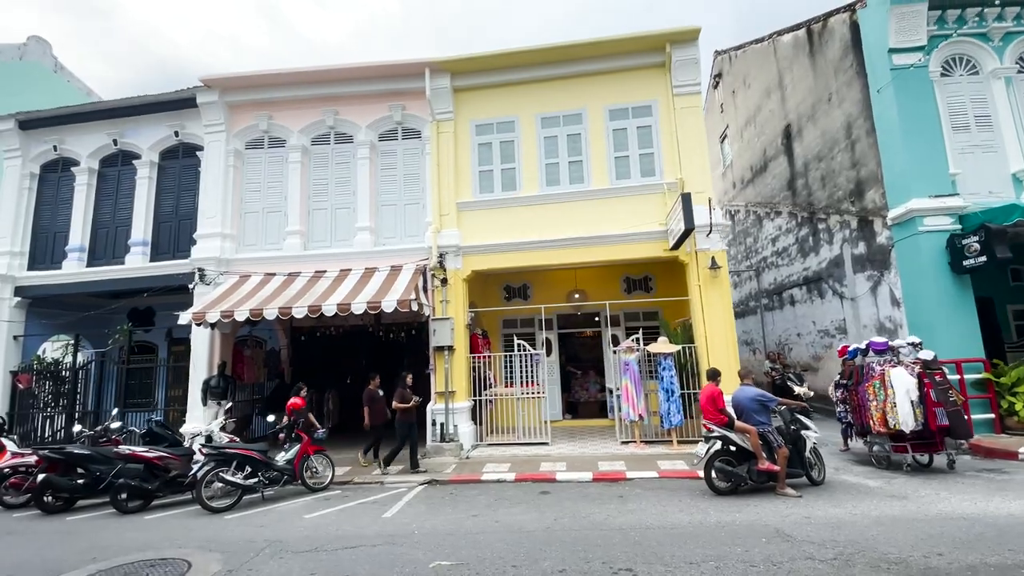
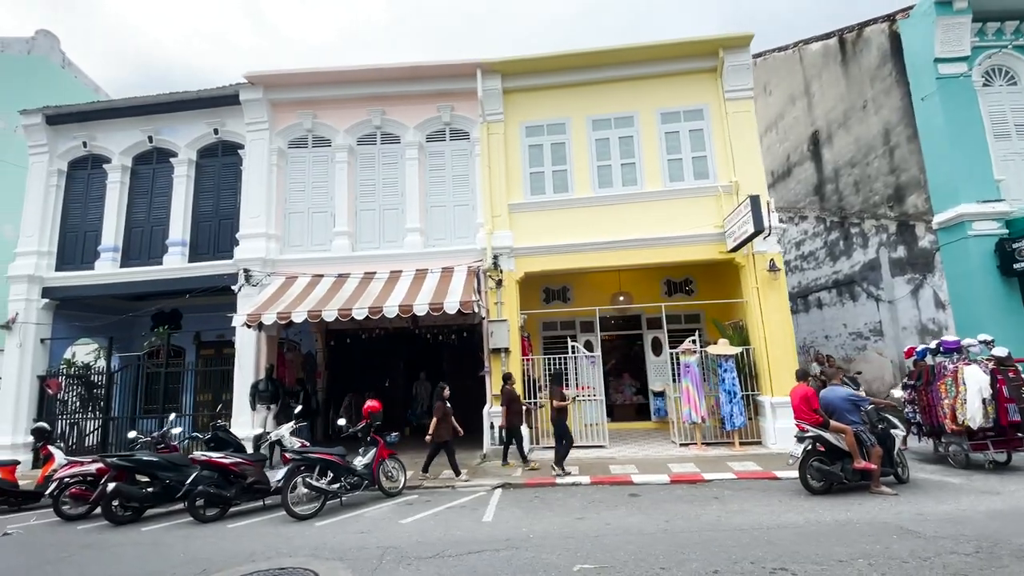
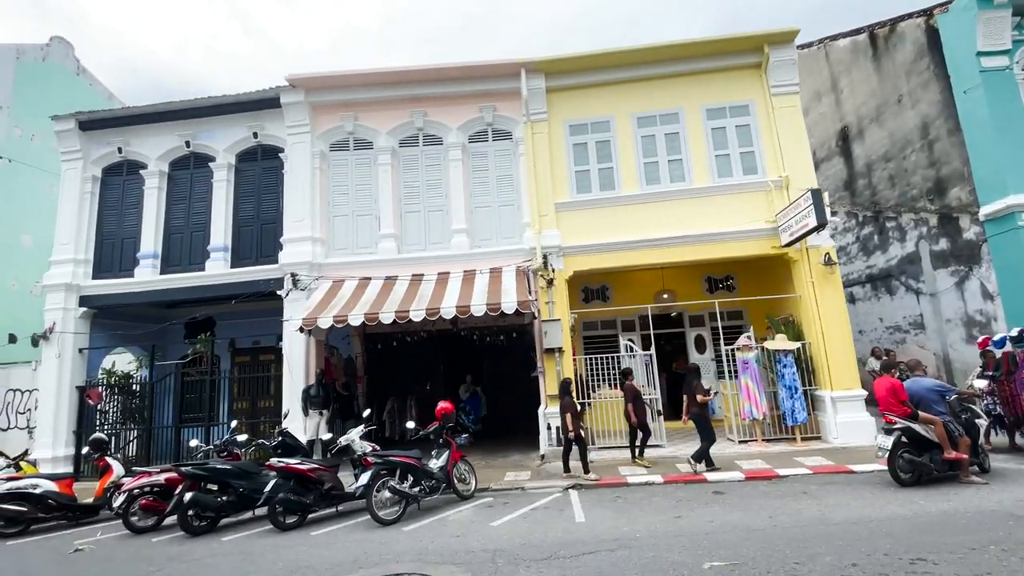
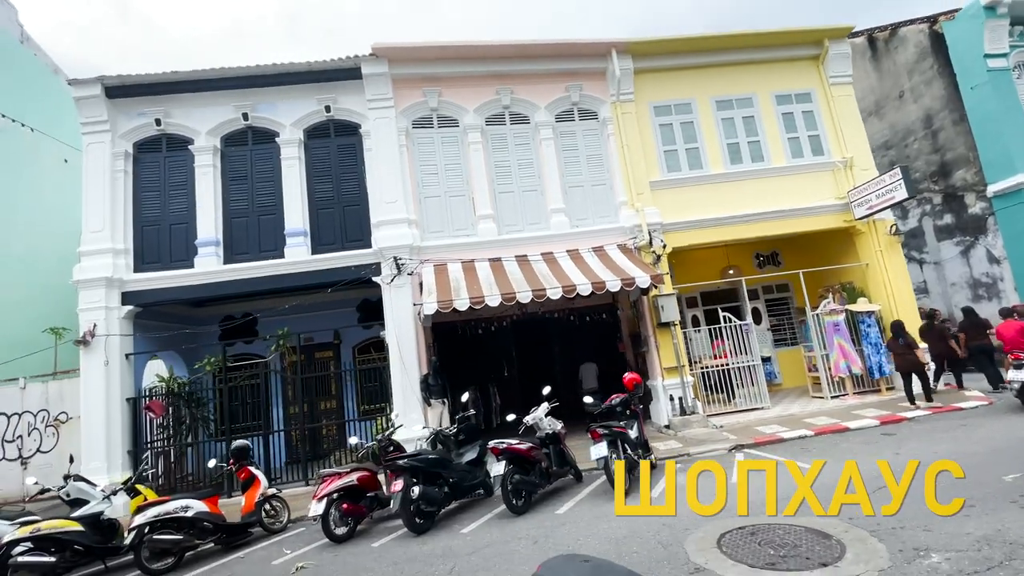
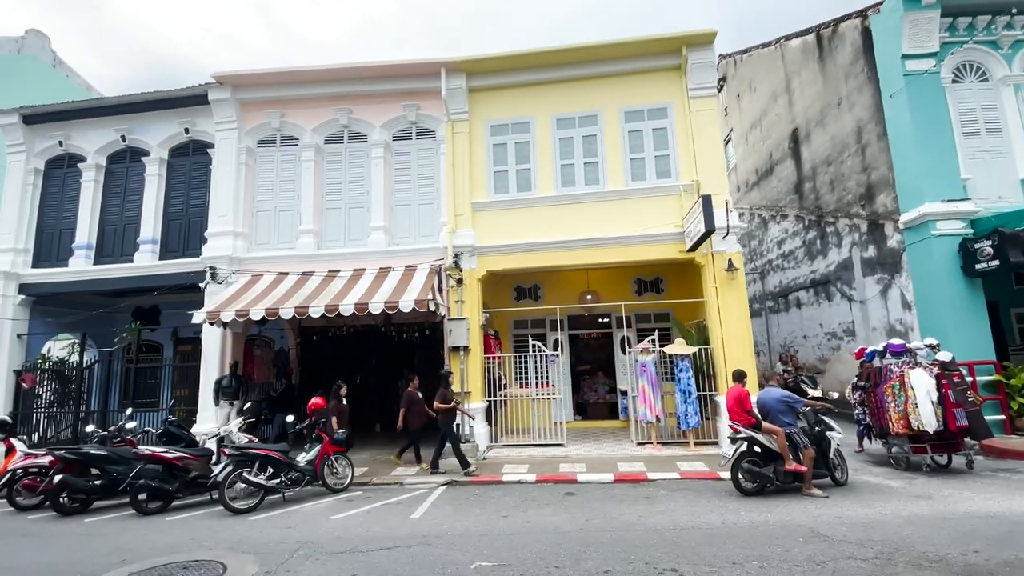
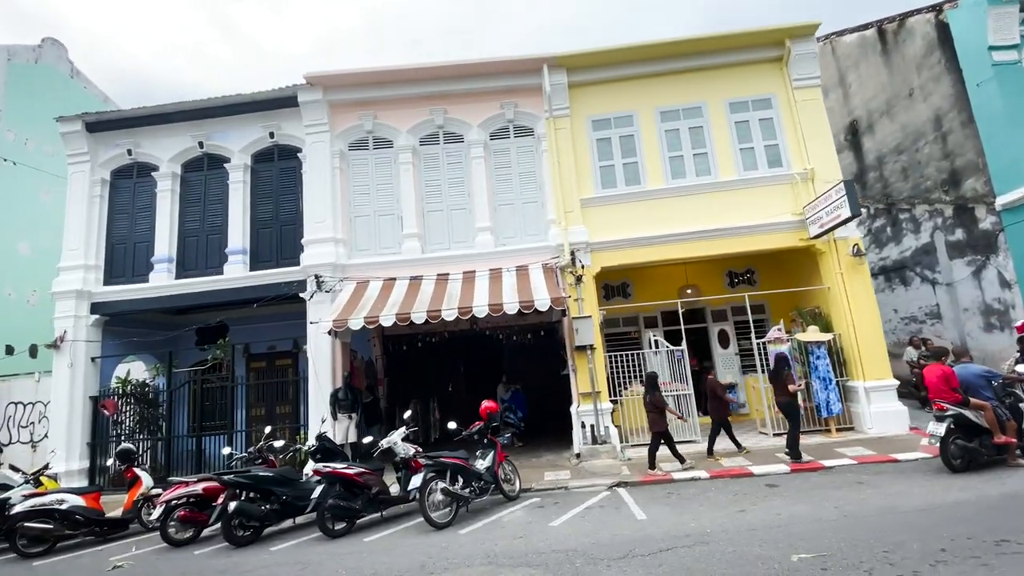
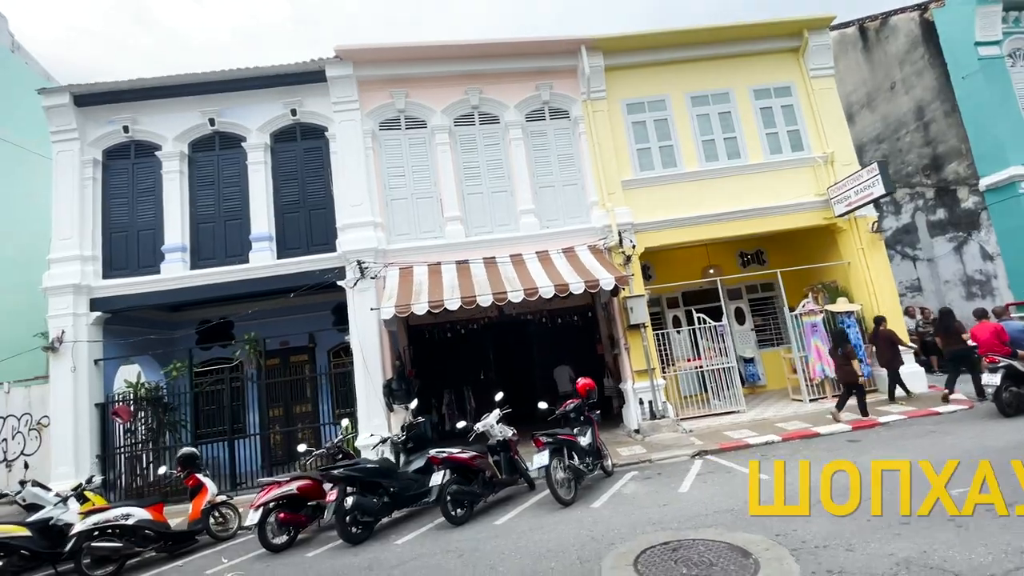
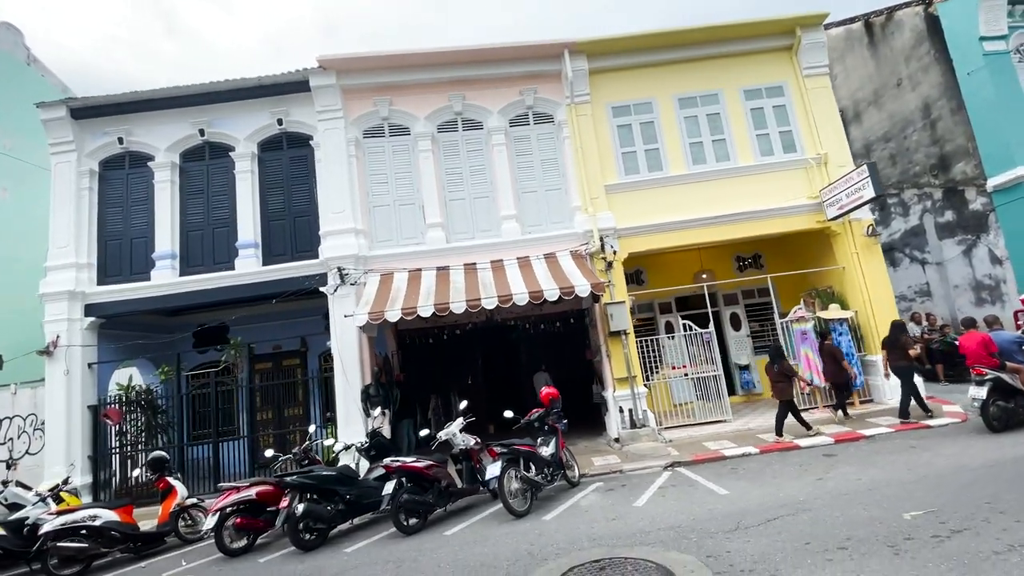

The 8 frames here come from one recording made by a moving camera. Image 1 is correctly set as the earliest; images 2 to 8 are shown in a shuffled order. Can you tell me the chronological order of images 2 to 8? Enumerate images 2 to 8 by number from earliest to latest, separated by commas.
5, 2, 3, 6, 8, 7, 4
